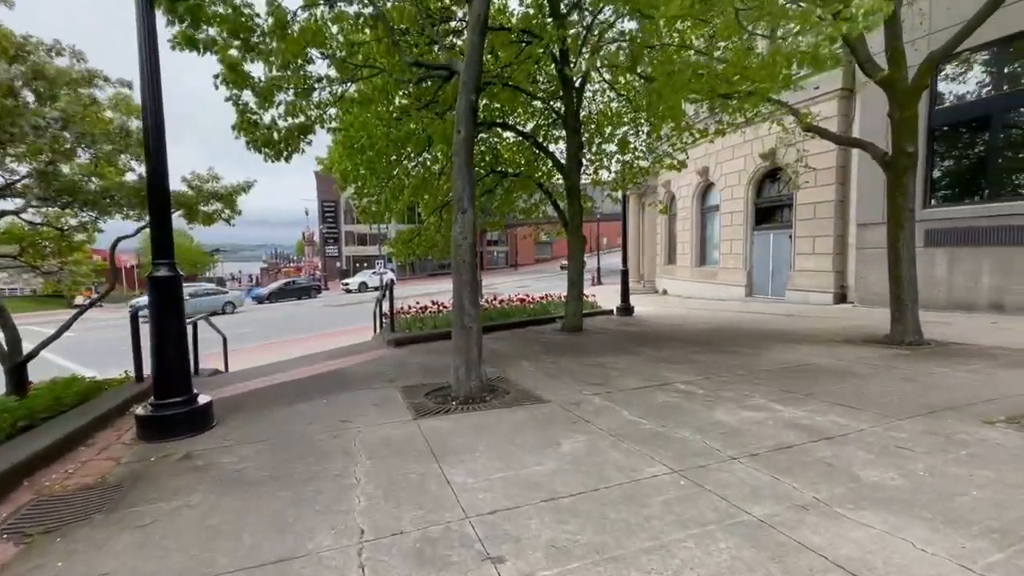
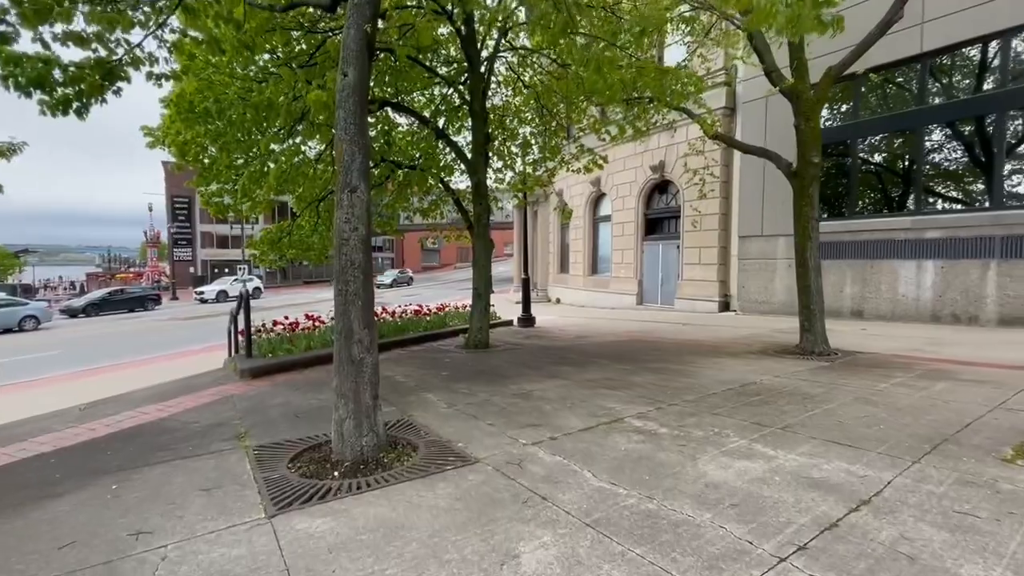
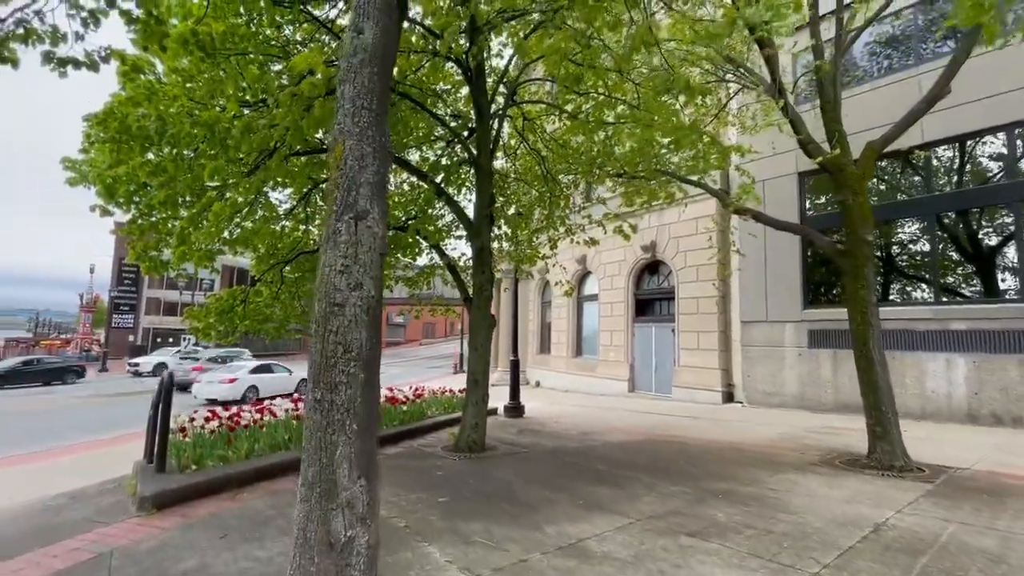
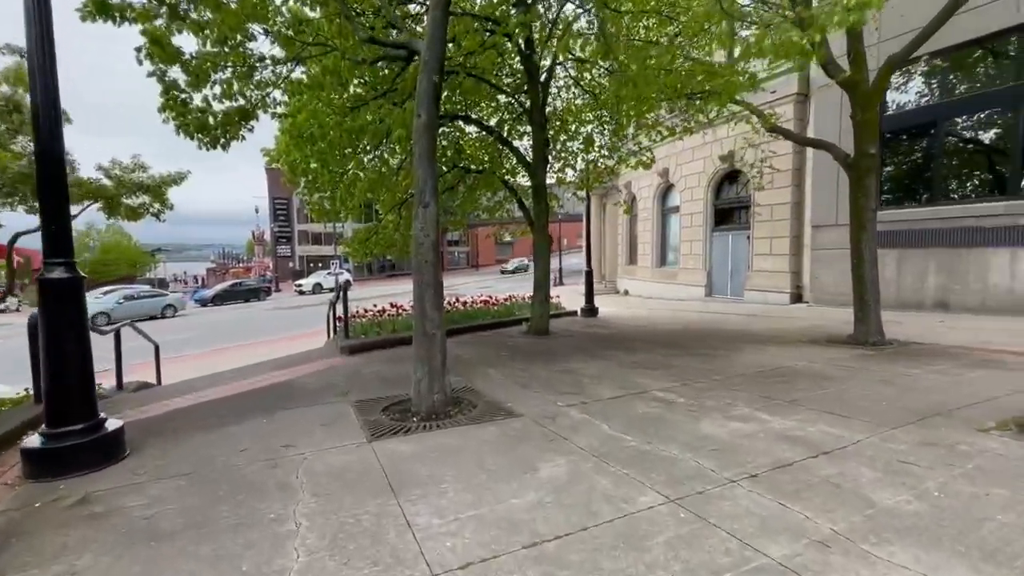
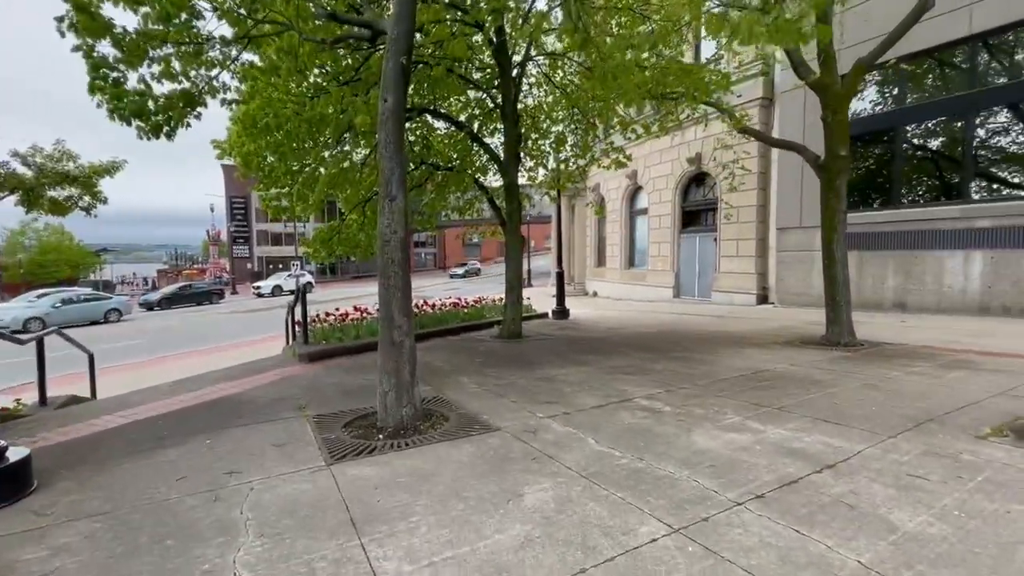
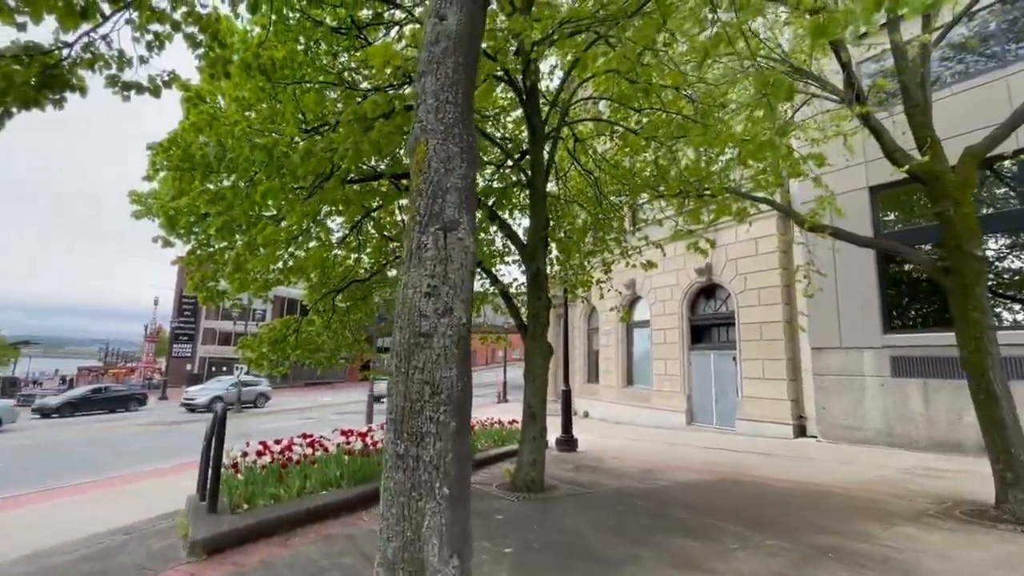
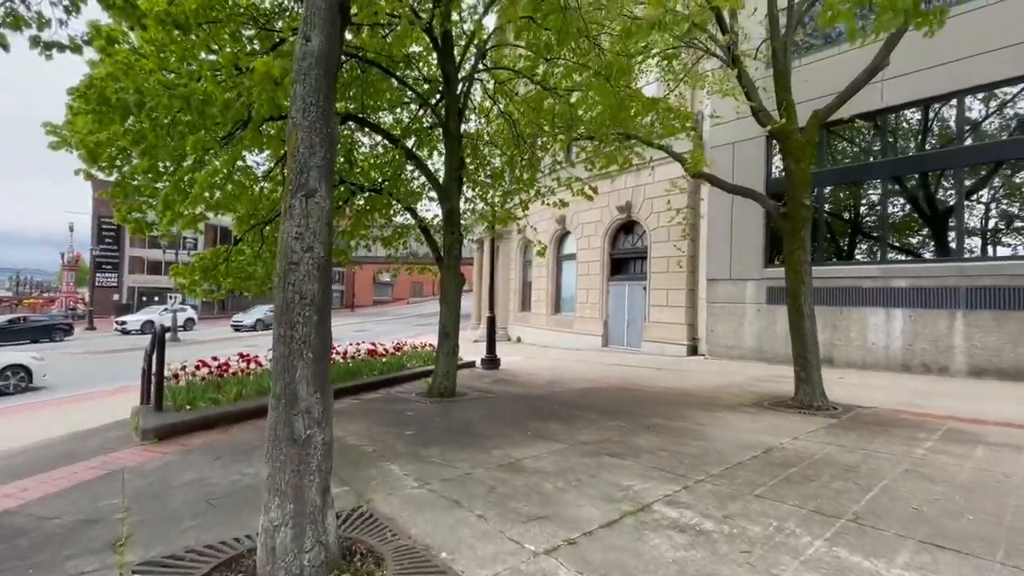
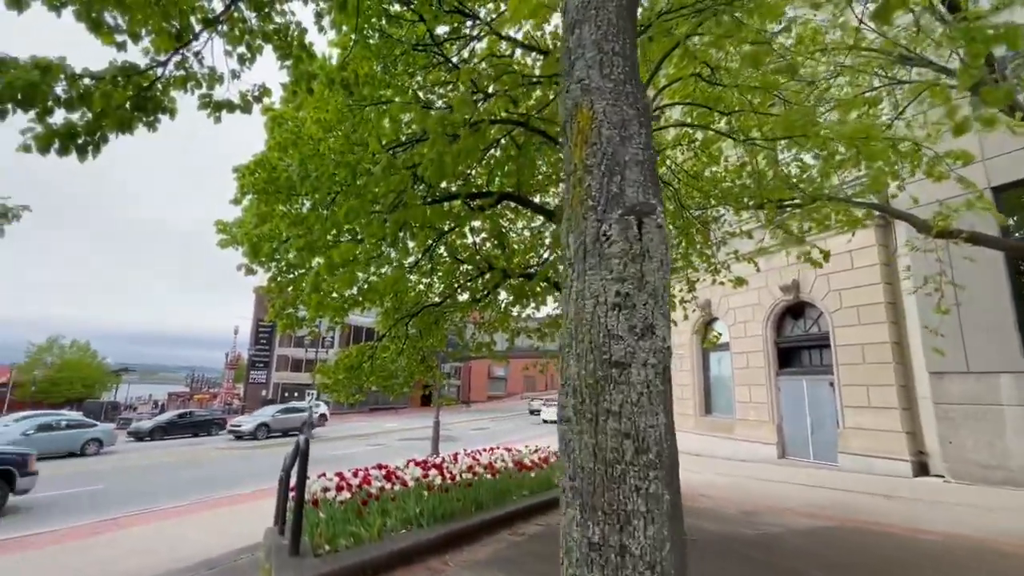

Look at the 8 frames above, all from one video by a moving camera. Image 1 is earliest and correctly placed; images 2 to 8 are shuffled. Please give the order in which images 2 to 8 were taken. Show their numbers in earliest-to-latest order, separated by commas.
4, 5, 2, 7, 3, 6, 8
